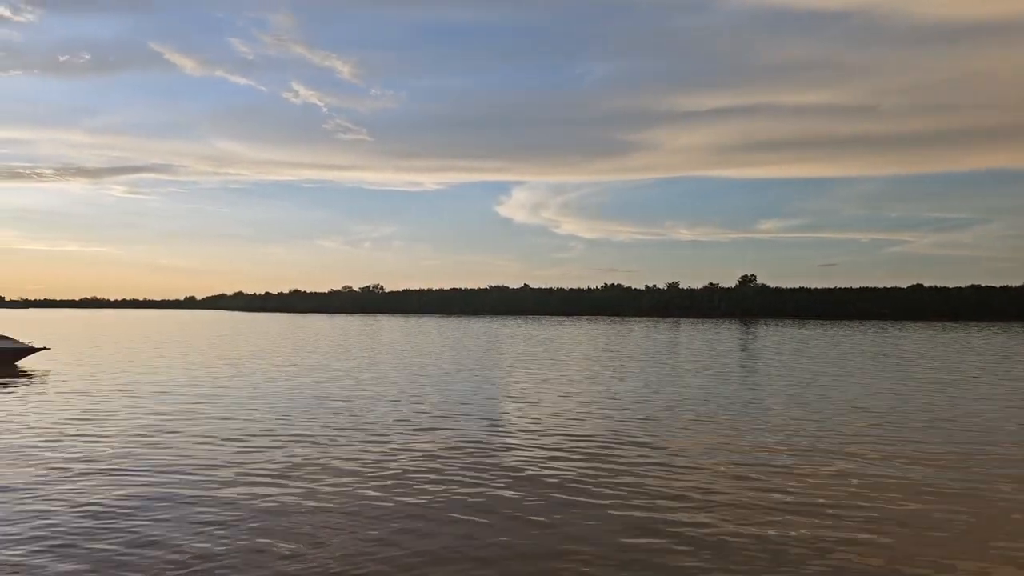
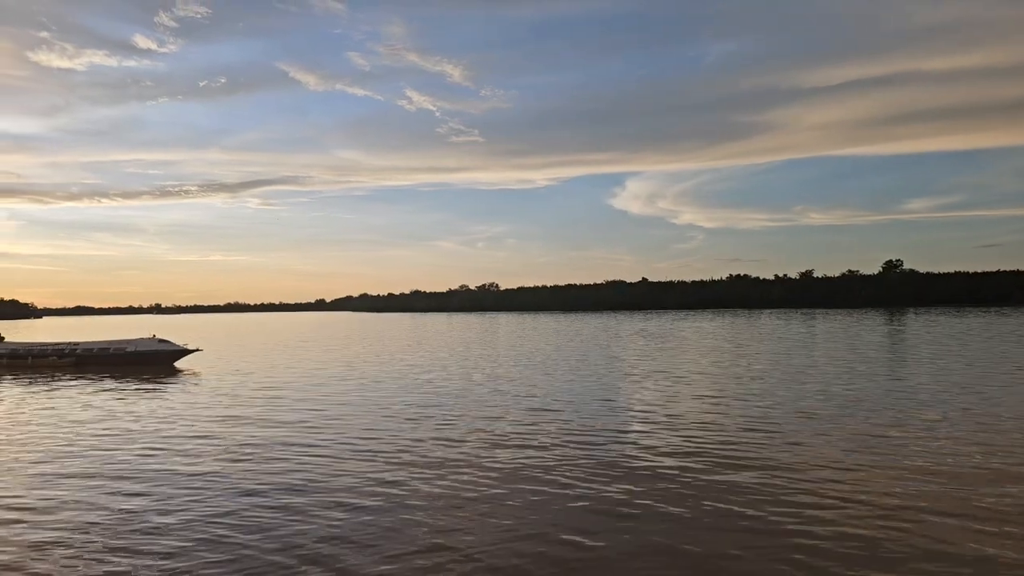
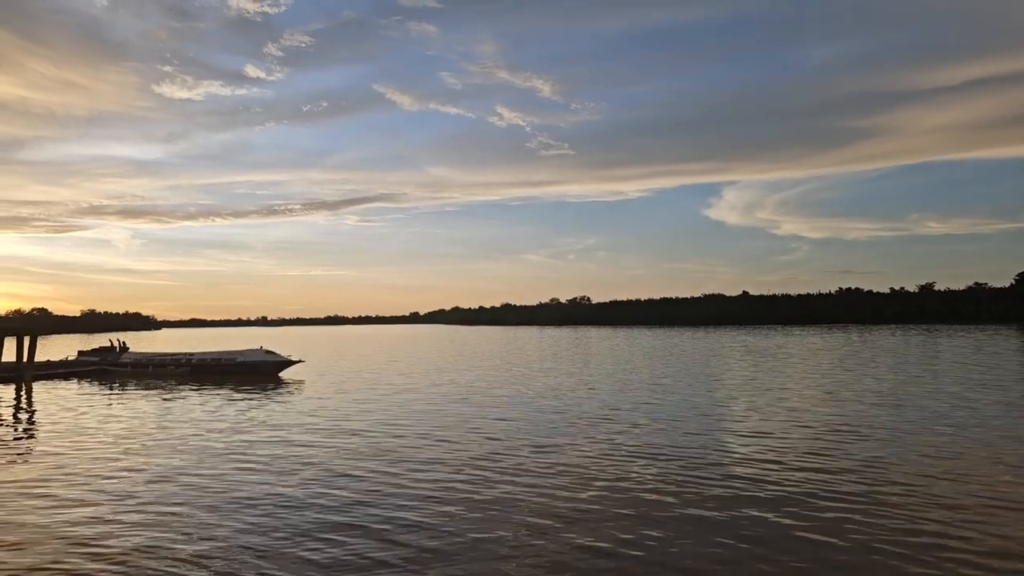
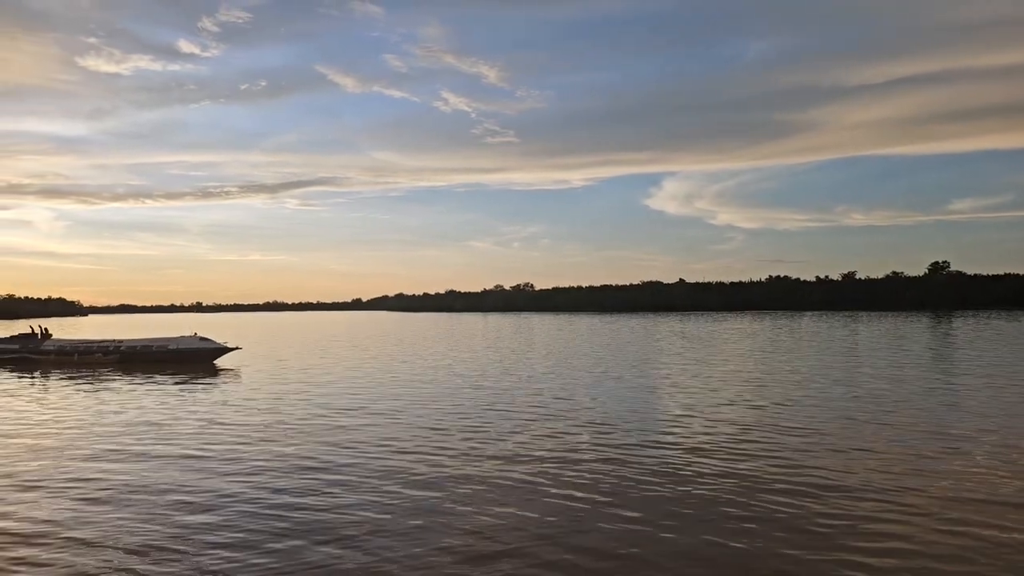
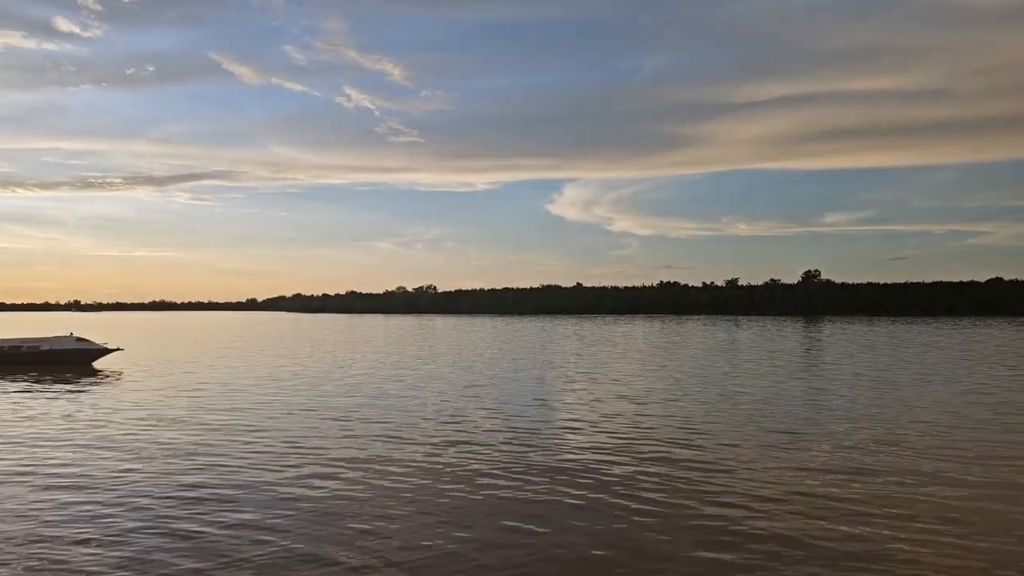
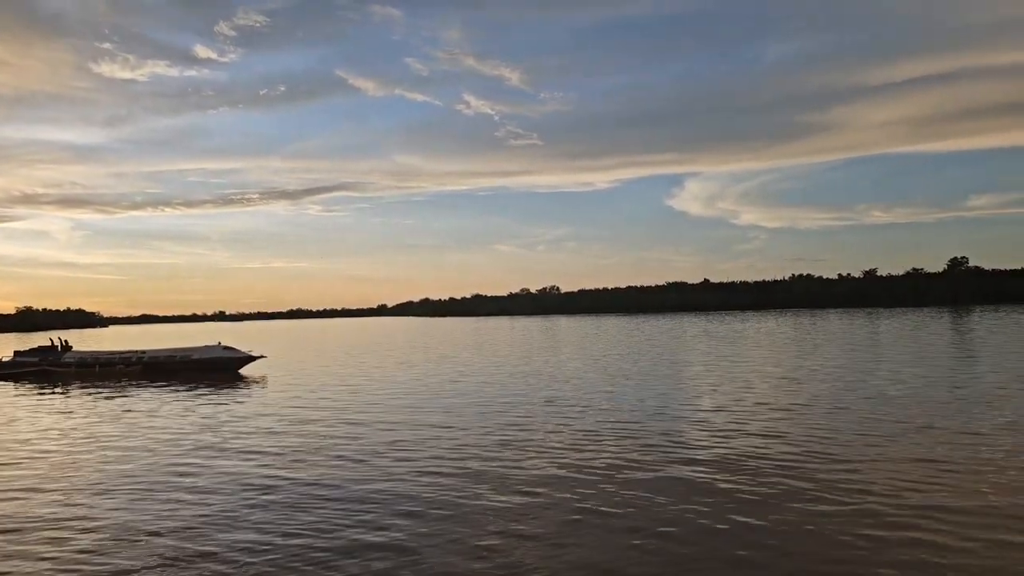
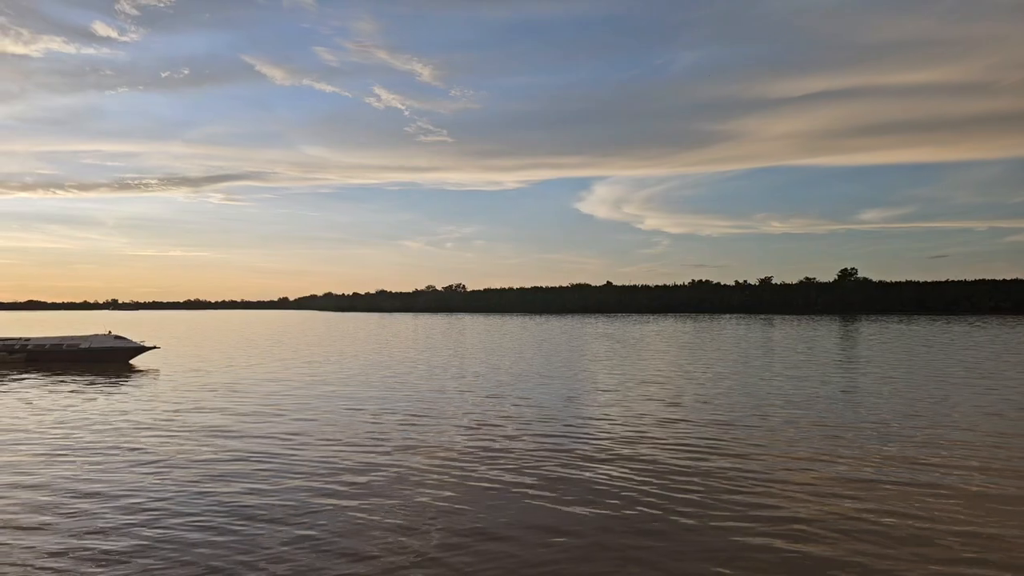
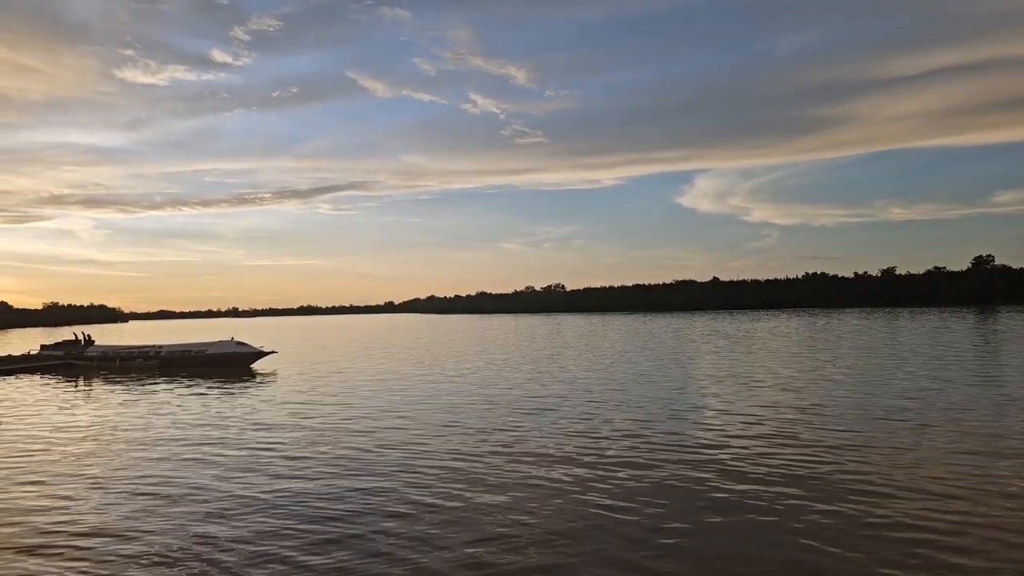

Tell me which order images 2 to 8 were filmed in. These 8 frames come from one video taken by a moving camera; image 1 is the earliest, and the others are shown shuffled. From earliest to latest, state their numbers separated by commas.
5, 7, 2, 4, 8, 6, 3
